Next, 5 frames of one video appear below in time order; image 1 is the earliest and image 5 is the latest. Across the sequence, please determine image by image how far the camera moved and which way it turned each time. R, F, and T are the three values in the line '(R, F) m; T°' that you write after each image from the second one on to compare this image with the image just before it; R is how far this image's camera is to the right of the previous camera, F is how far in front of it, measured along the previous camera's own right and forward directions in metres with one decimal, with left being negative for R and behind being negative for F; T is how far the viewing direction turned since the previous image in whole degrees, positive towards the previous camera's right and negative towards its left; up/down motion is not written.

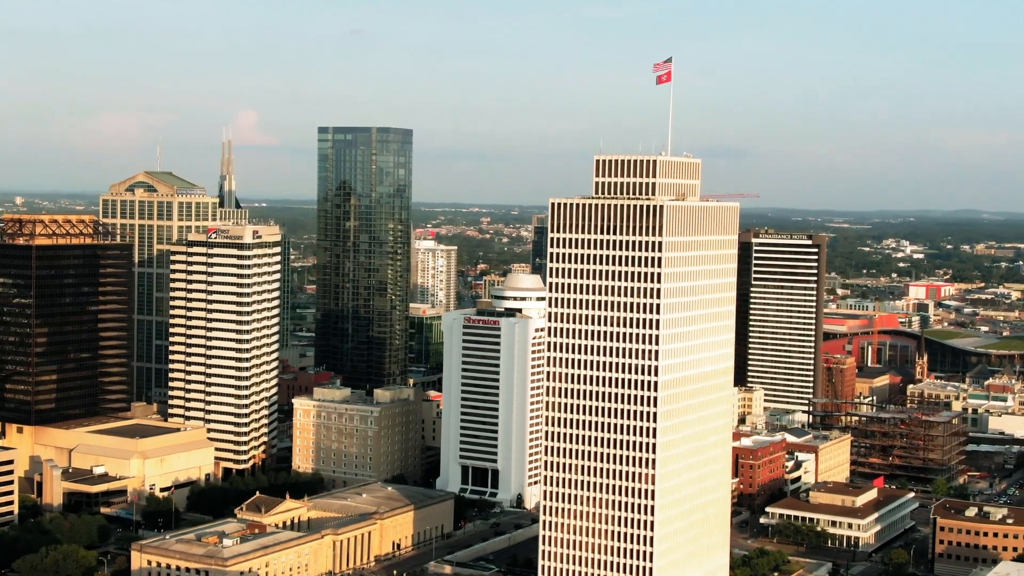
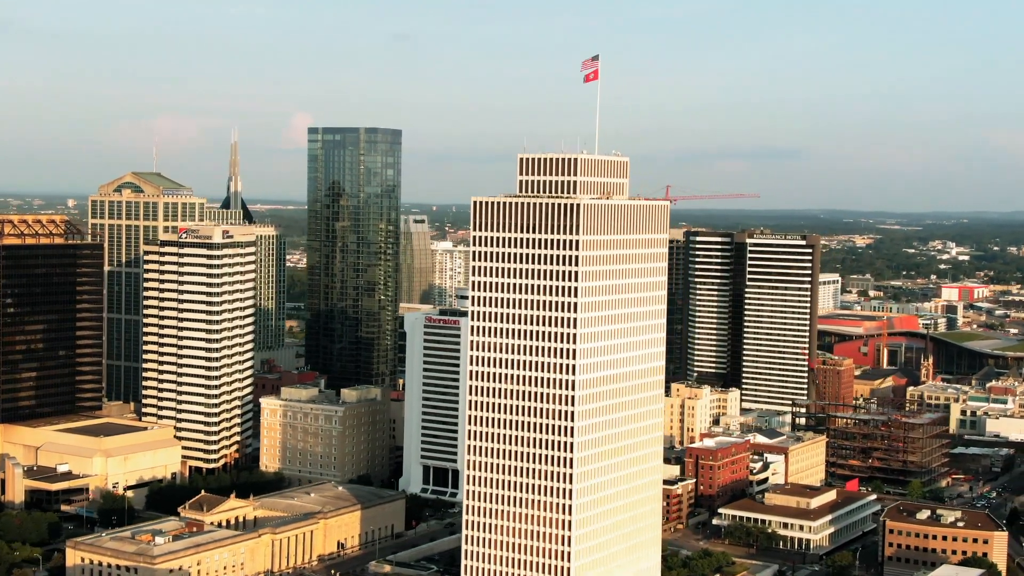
(+9.0, +0.5) m; -2°
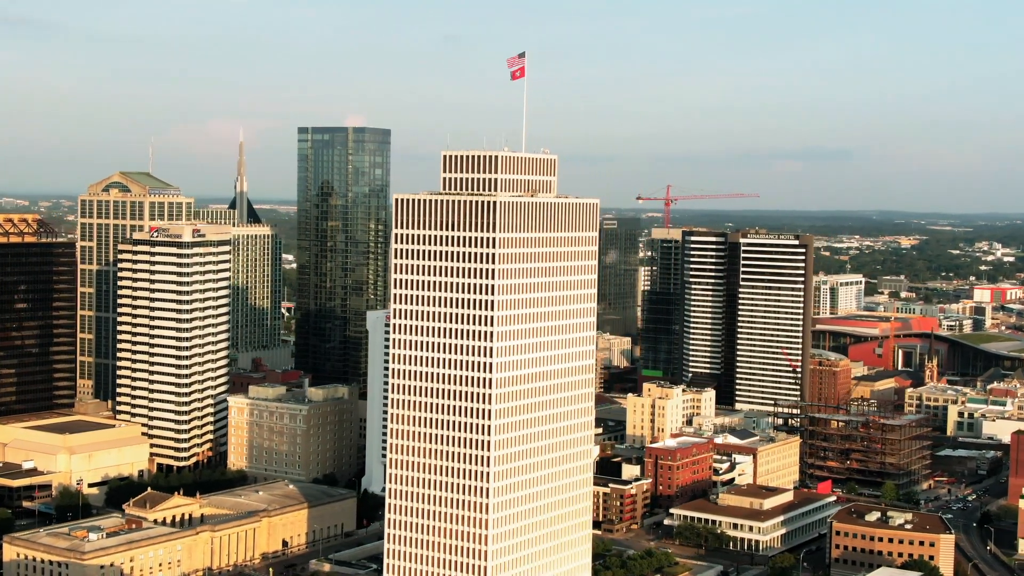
(+8.9, +0.6) m; -2°
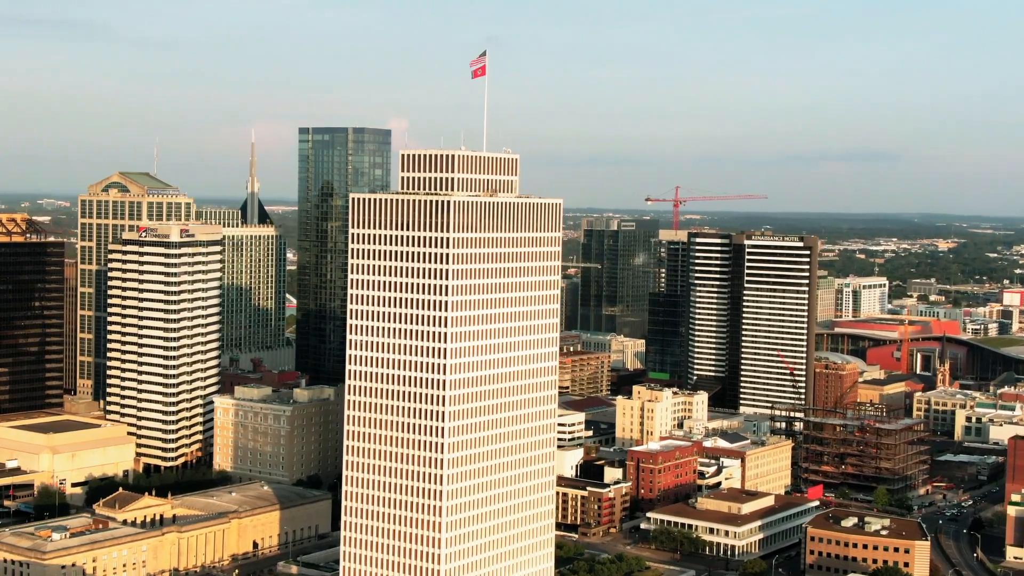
(+5.6, +1.2) m; -1°
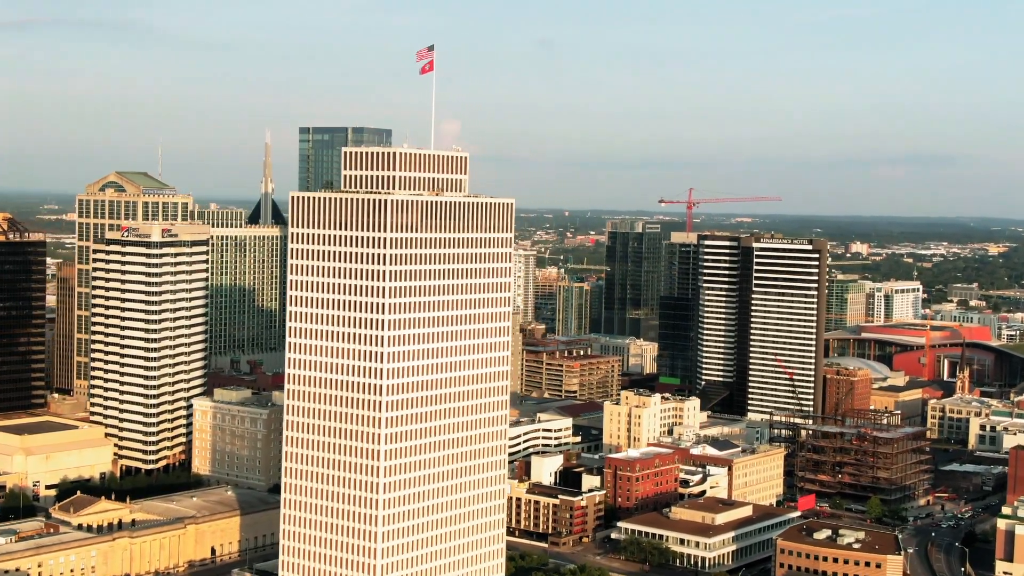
(+7.2, +3.4) m; -2°
